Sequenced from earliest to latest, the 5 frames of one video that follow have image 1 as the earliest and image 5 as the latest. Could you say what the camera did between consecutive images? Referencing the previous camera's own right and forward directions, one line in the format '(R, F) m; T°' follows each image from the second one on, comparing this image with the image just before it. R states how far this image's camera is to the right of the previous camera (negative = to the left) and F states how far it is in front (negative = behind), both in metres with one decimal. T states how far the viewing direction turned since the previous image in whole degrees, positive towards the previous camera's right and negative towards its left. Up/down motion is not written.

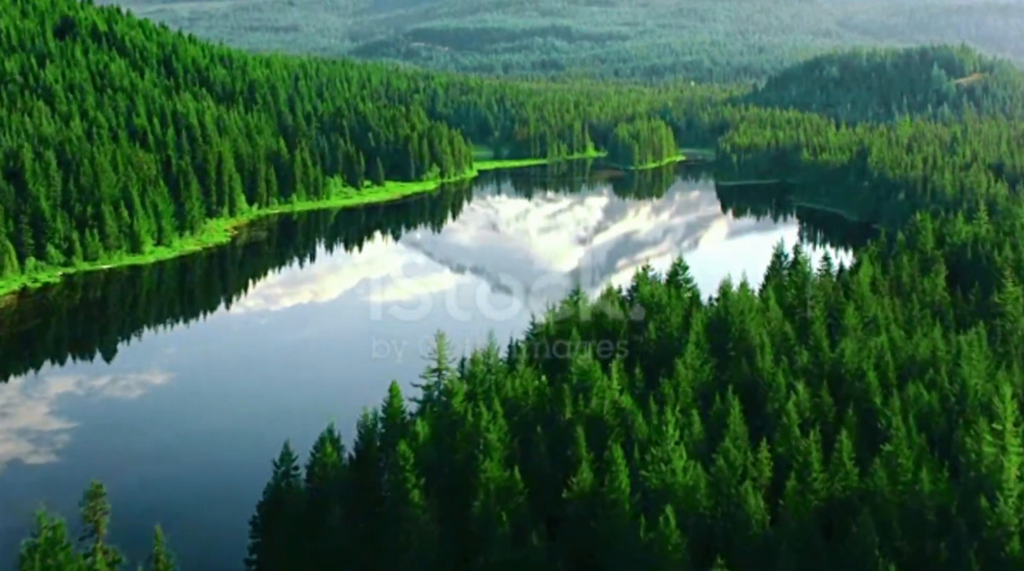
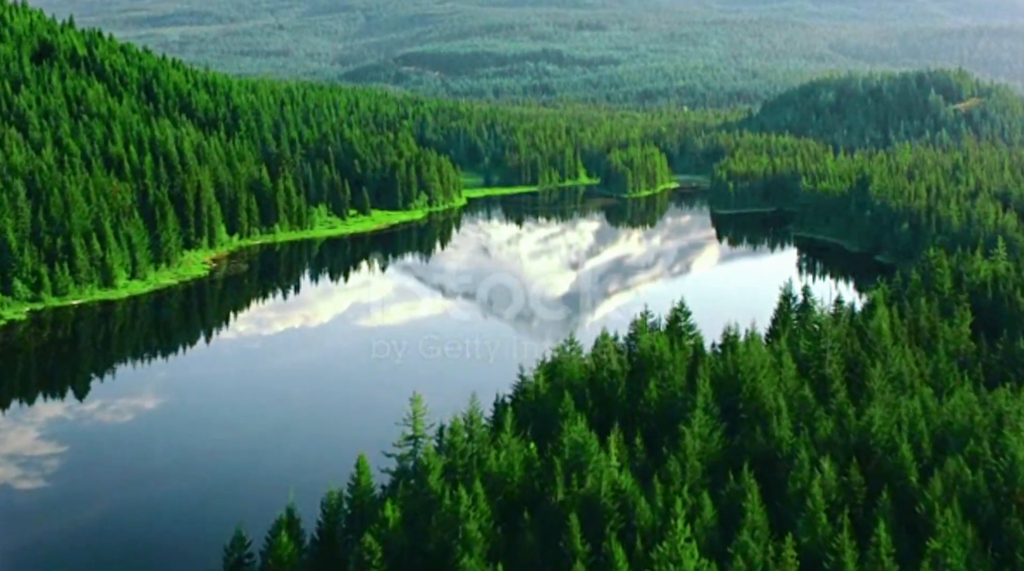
(+0.2, +3.8) m; 0°
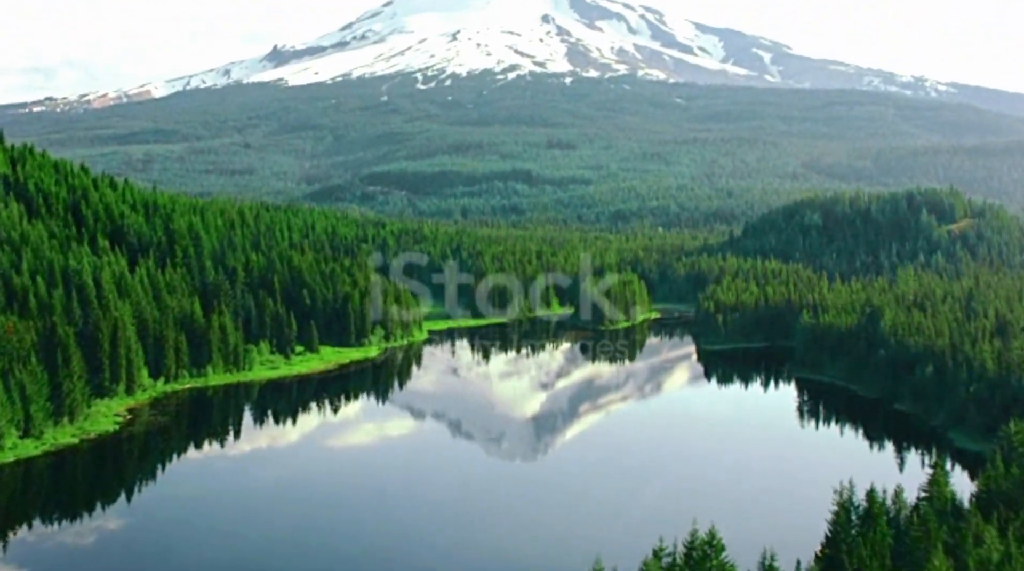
(+0.5, +12.8) m; +2°
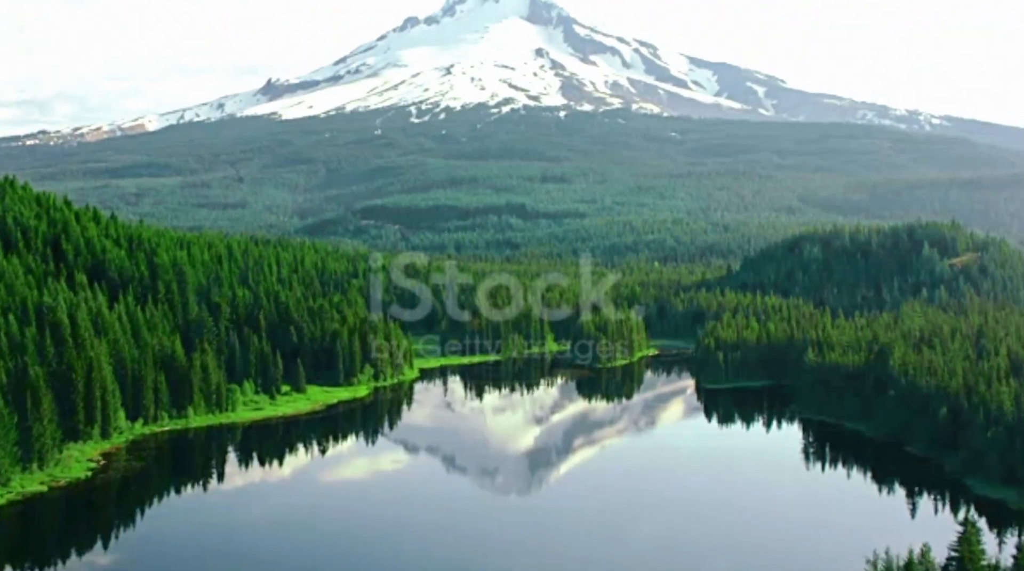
(0.0, +3.7) m; 0°
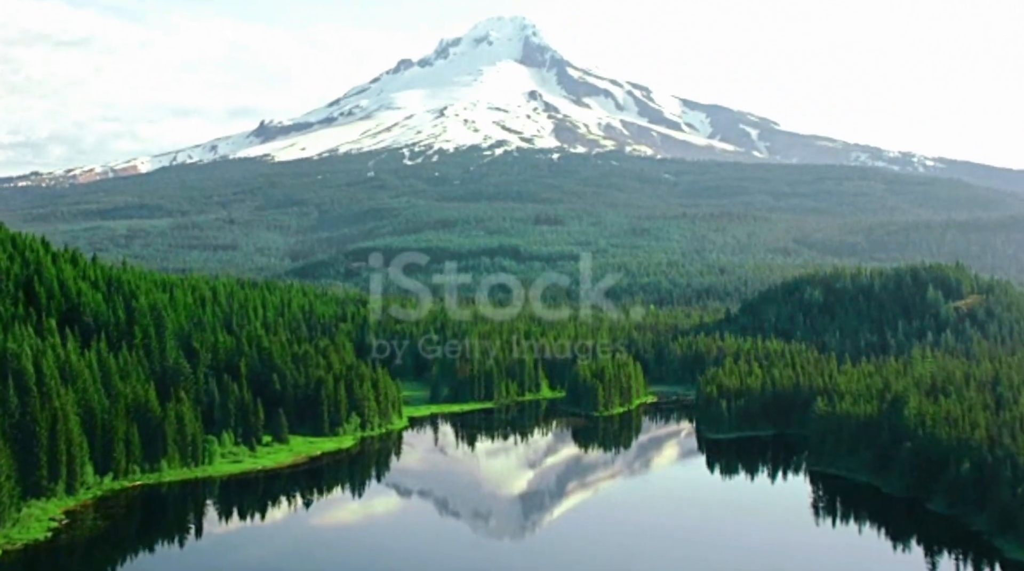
(0.0, +4.7) m; 0°
